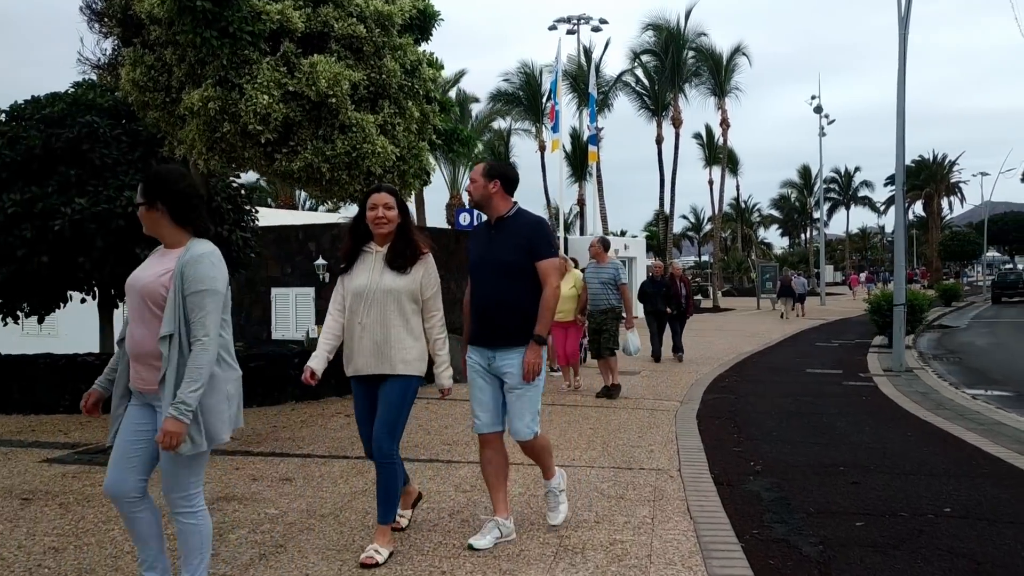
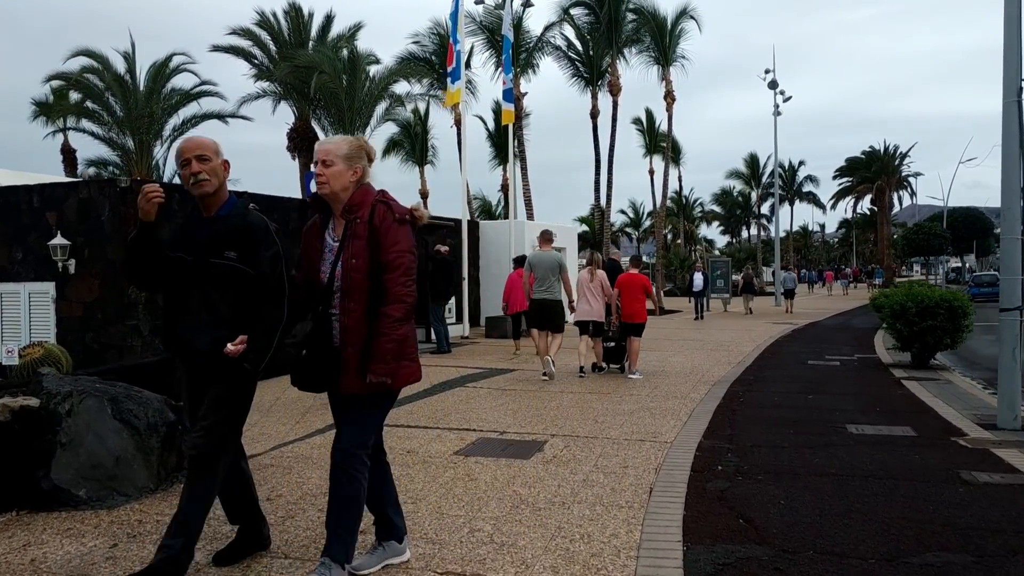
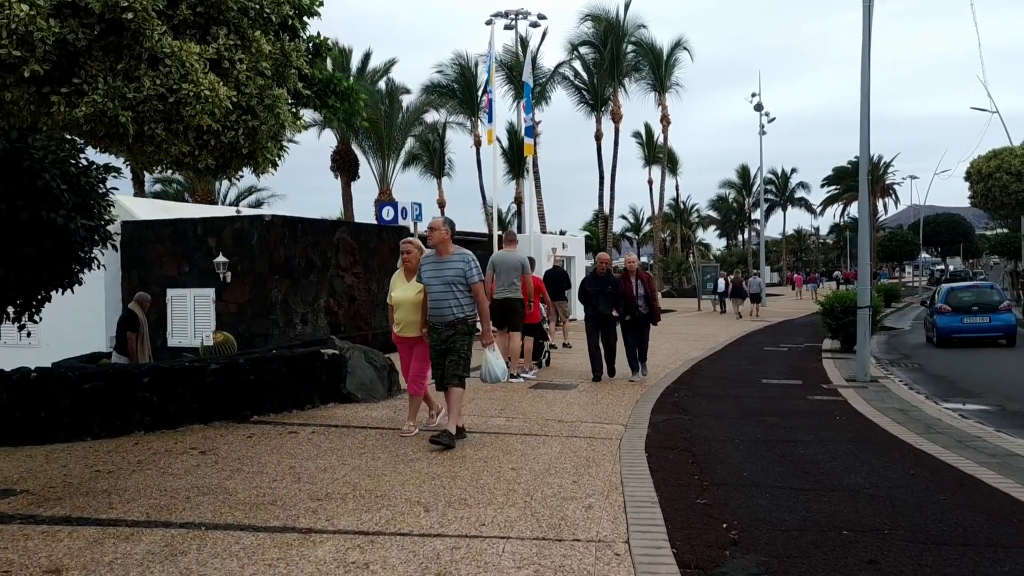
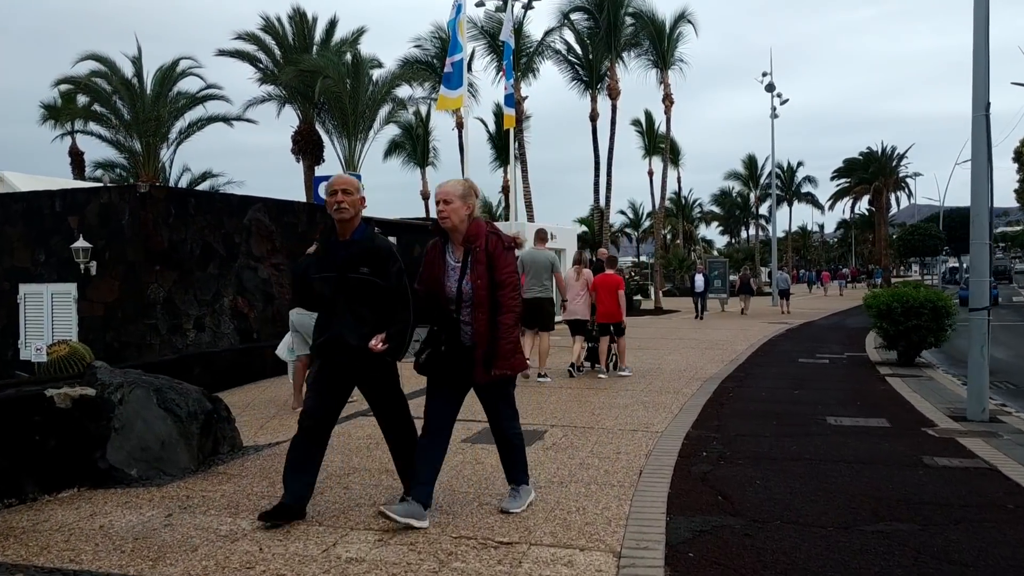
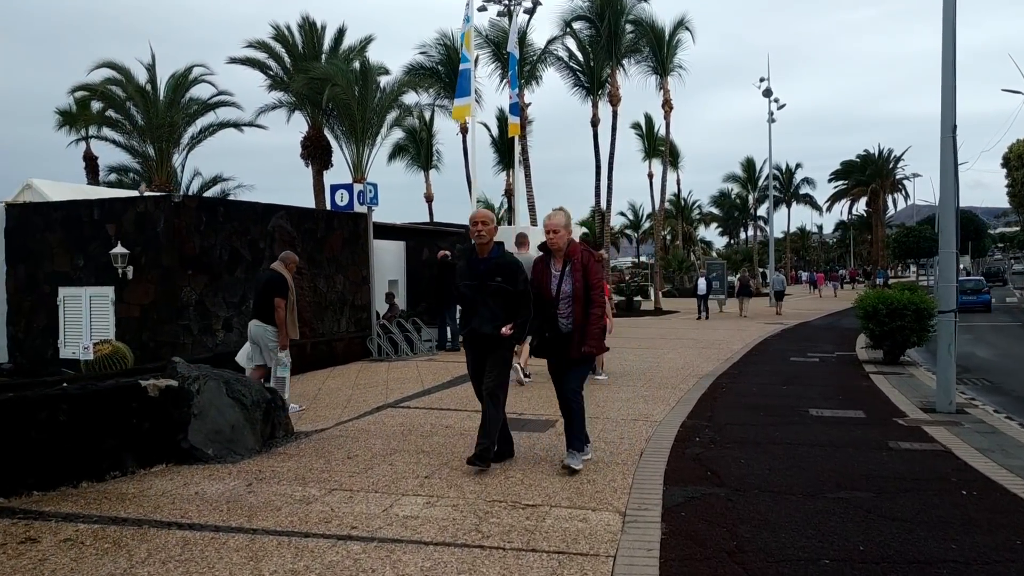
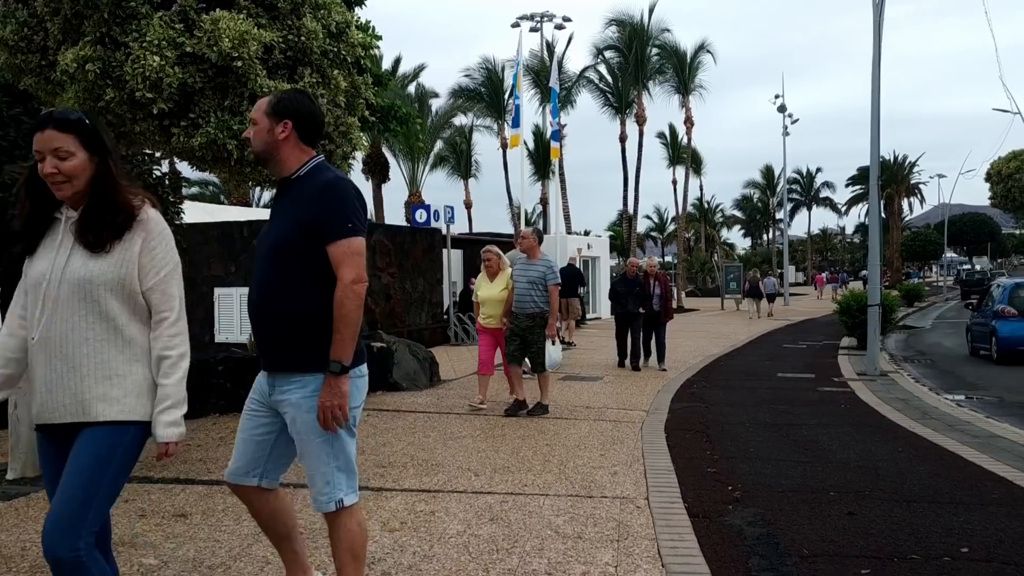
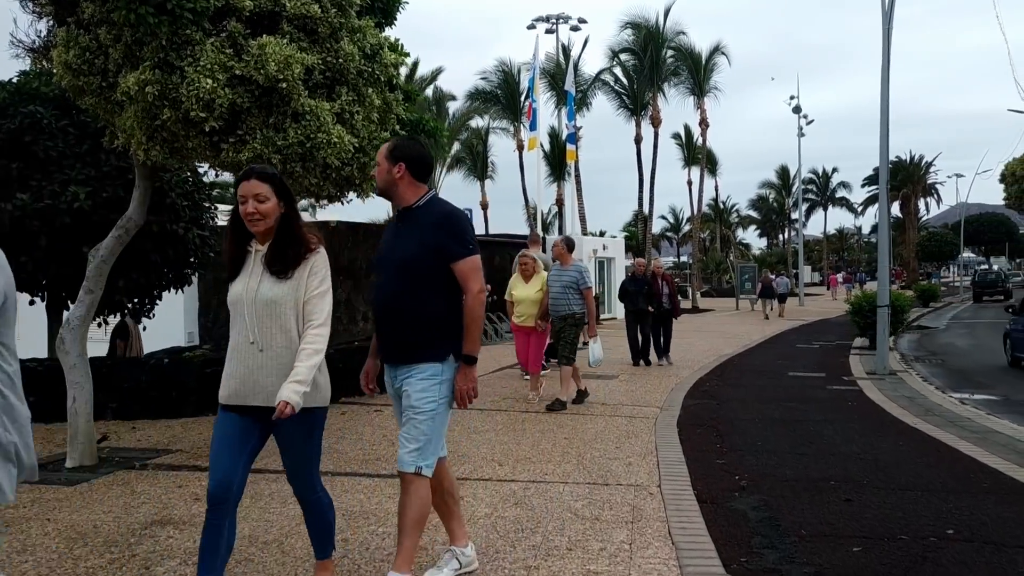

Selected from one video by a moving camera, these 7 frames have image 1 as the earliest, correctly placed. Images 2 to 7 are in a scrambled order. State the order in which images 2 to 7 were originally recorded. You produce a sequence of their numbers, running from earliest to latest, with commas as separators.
7, 6, 3, 5, 4, 2
